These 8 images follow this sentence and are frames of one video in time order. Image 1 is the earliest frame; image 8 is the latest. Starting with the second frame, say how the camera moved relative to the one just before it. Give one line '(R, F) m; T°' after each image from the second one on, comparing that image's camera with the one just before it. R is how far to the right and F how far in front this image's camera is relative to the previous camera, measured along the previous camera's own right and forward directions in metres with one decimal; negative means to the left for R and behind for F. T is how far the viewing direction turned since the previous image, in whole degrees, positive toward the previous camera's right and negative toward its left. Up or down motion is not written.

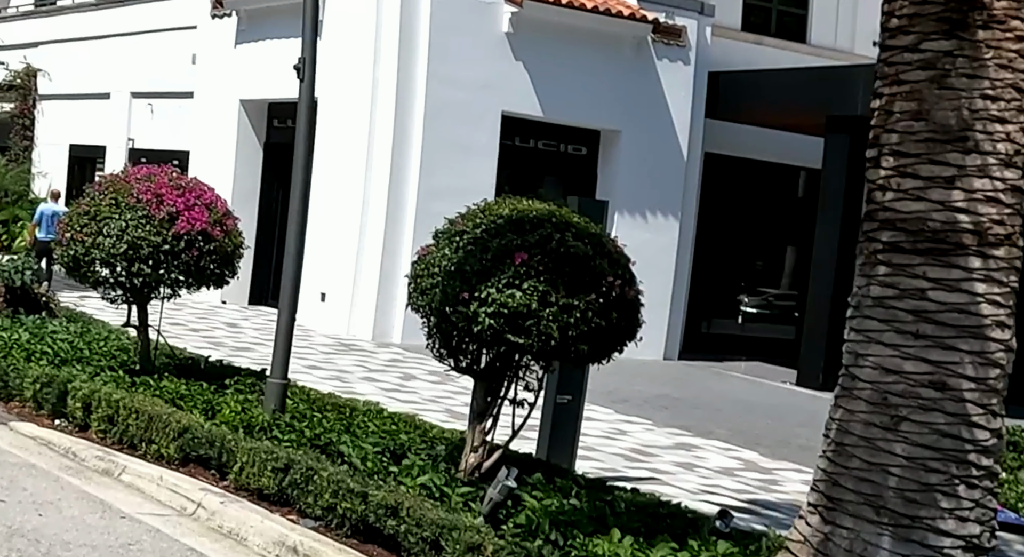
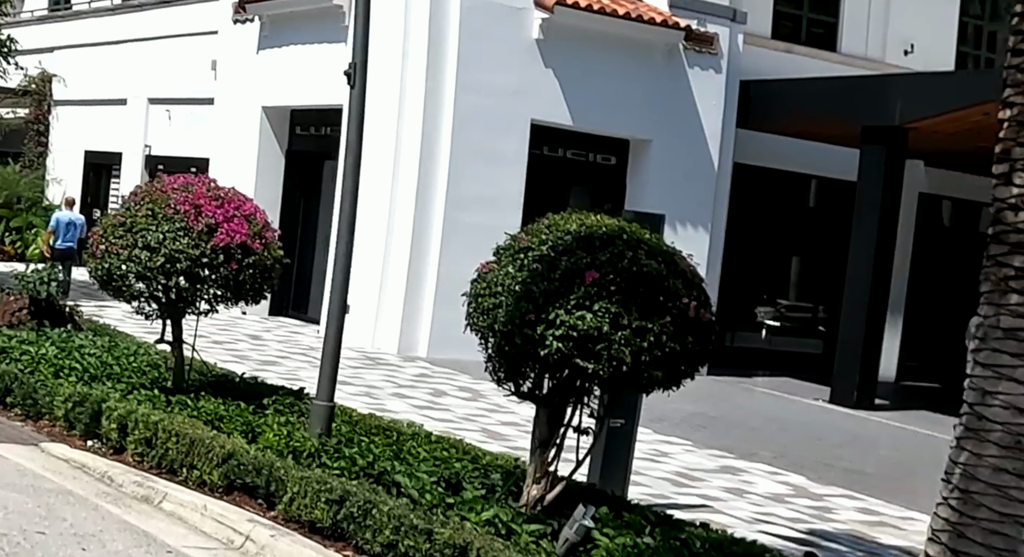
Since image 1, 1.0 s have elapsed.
(-0.3, +0.4) m; 0°
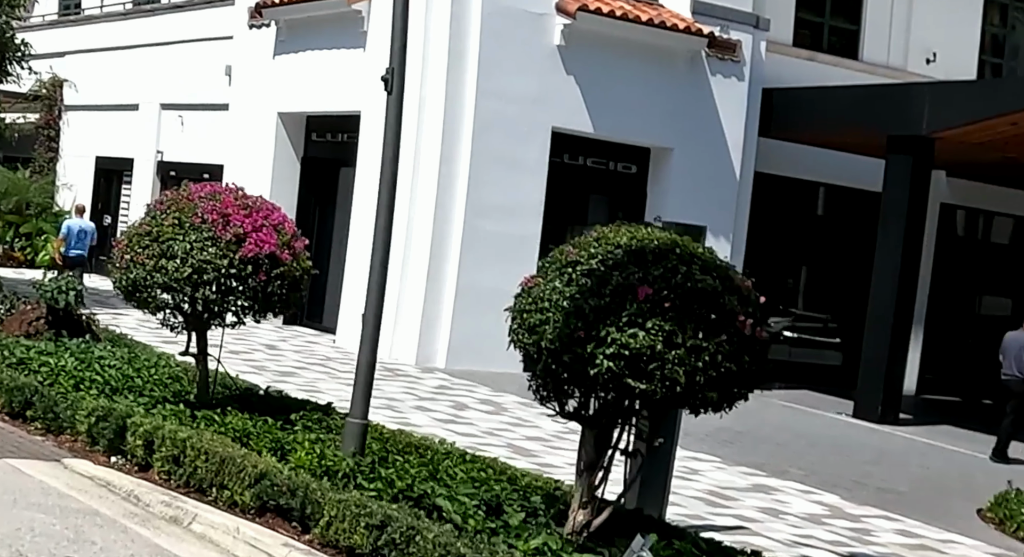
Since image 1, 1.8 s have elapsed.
(-0.2, +0.3) m; 0°
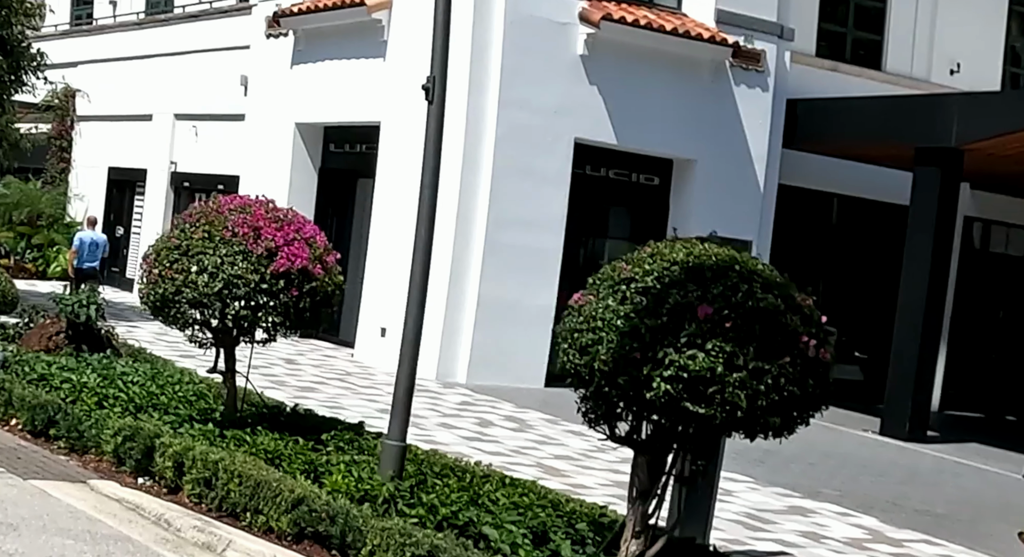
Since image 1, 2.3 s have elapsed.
(-0.2, +0.3) m; 0°
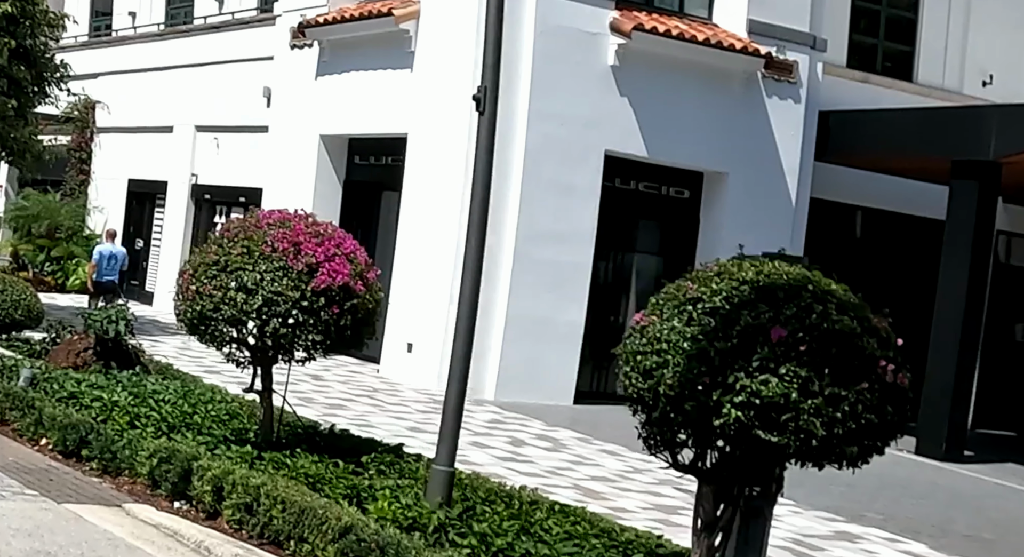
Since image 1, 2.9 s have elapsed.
(-0.2, +0.3) m; 0°
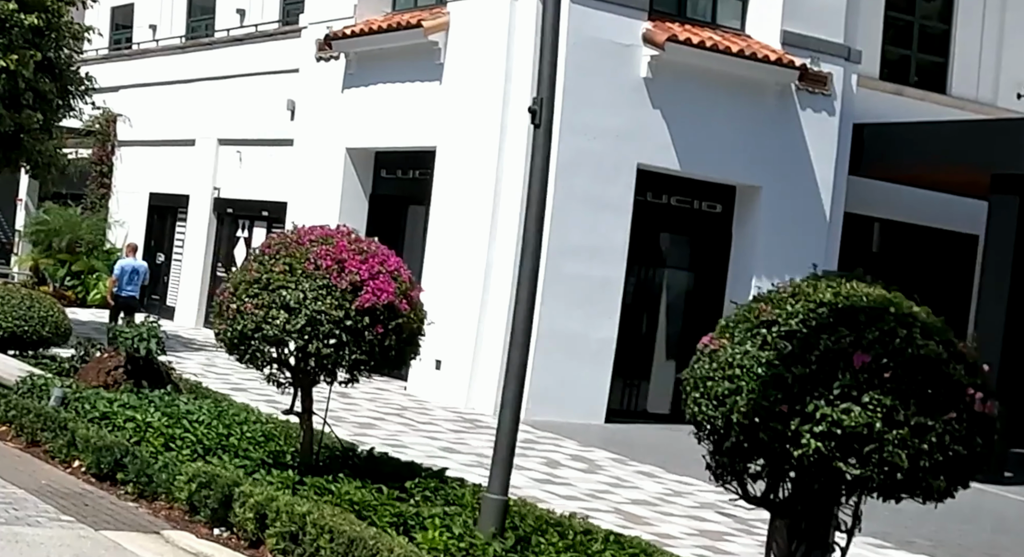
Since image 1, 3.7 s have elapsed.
(-0.2, +0.3) m; -1°
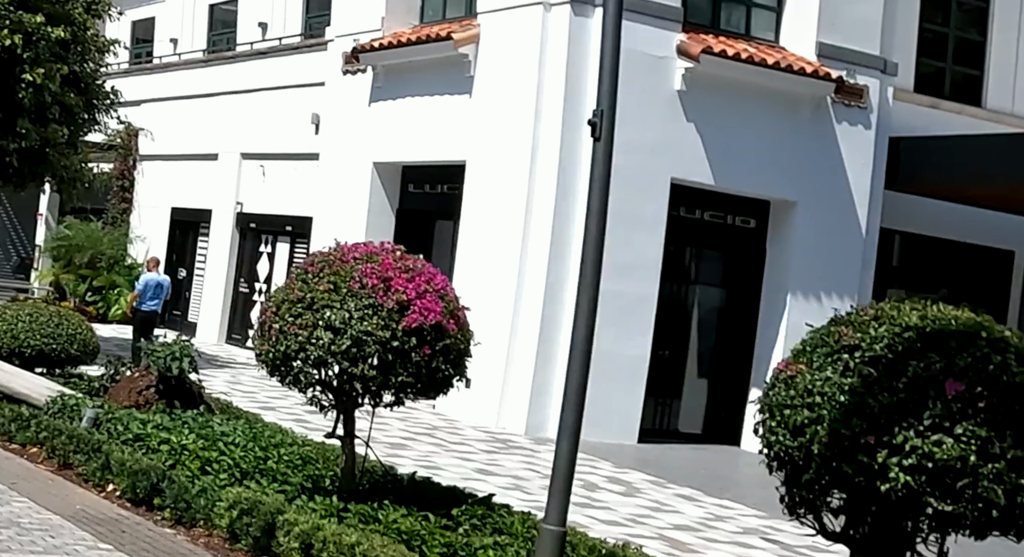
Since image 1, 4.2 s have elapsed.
(-0.2, +0.3) m; -1°
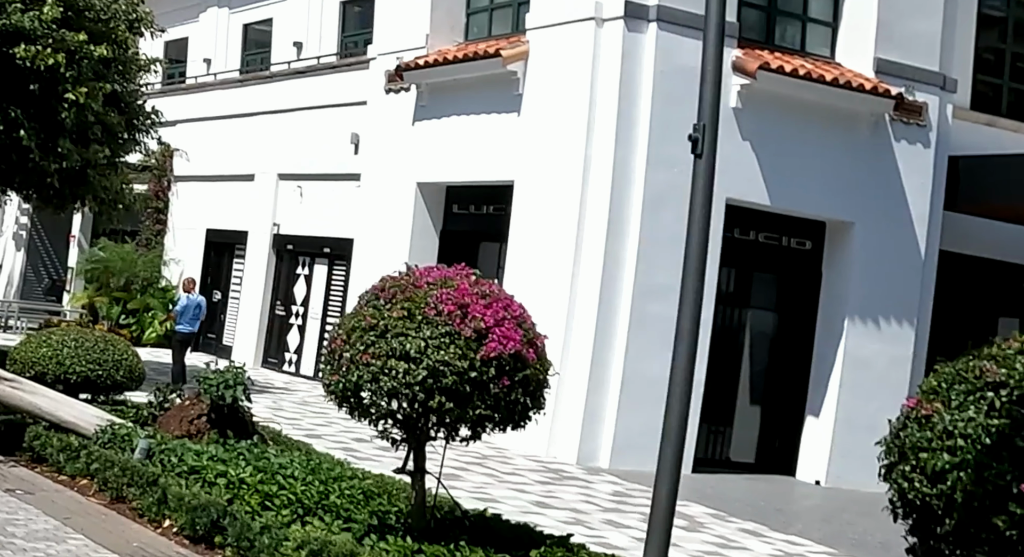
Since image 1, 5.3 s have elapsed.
(-0.3, +0.5) m; -1°
